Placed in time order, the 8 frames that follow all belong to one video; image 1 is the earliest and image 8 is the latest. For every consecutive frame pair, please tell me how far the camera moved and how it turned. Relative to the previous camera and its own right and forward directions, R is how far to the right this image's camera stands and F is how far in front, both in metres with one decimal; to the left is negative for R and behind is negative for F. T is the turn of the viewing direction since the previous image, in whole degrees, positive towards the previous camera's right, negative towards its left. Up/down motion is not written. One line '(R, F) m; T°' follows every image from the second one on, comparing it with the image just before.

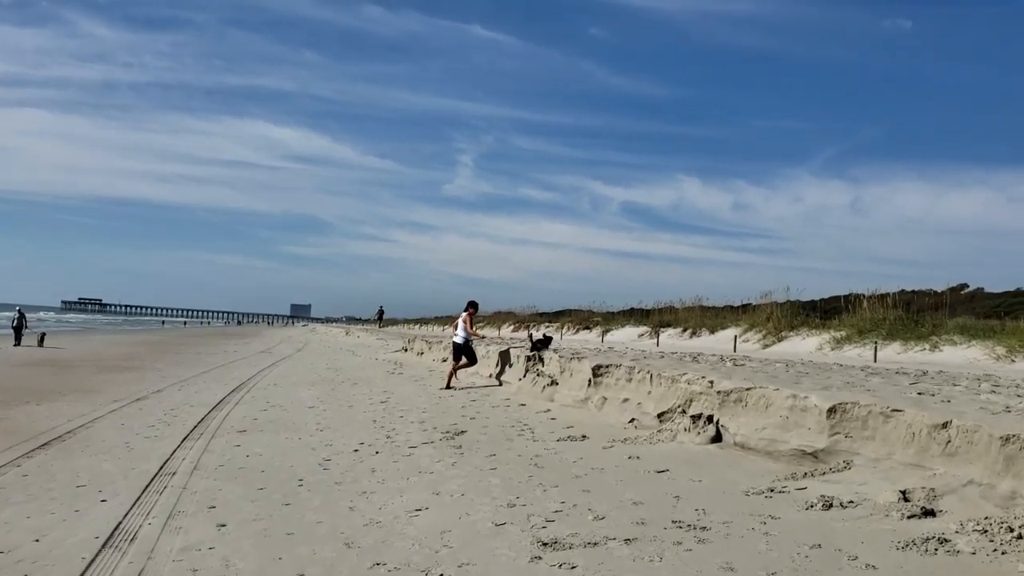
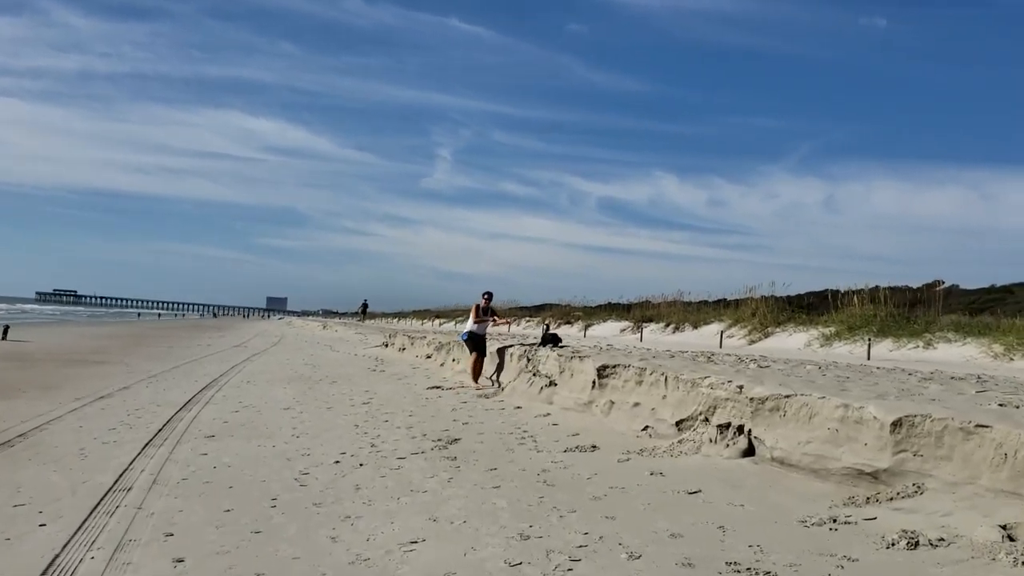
(0.0, +0.9) m; 0°
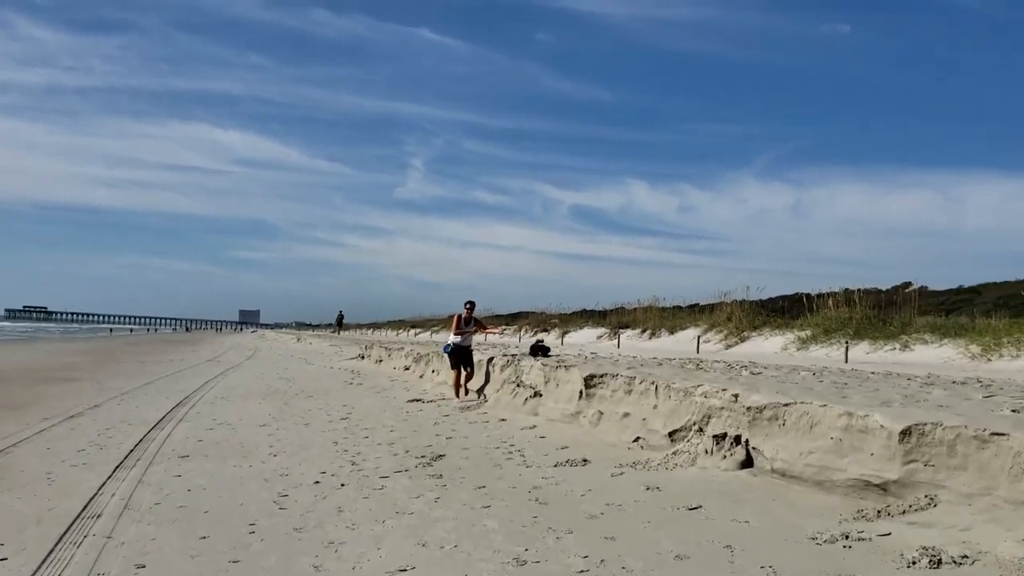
(-0.1, +0.2) m; +2°
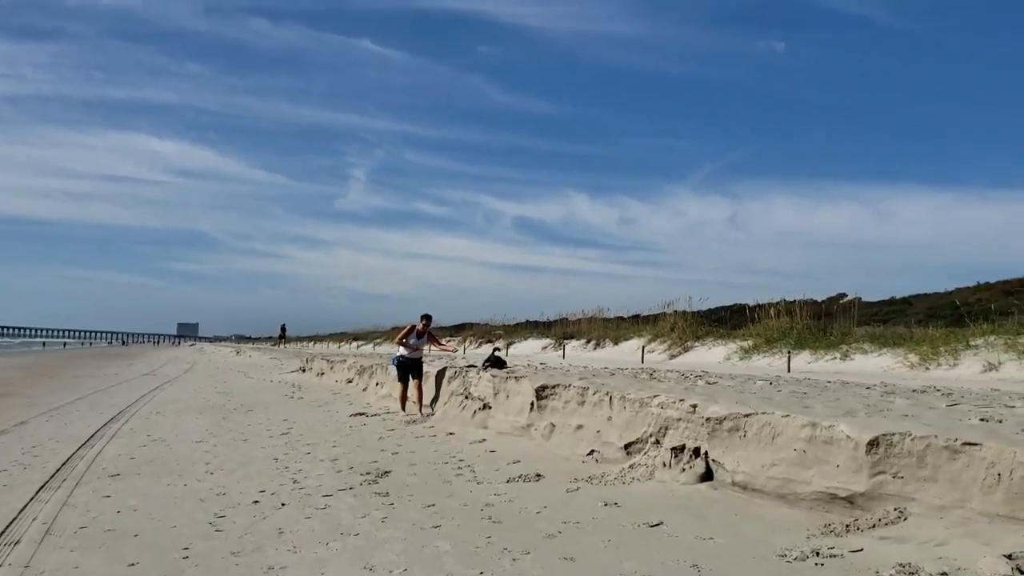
(0.0, +0.2) m; +4°
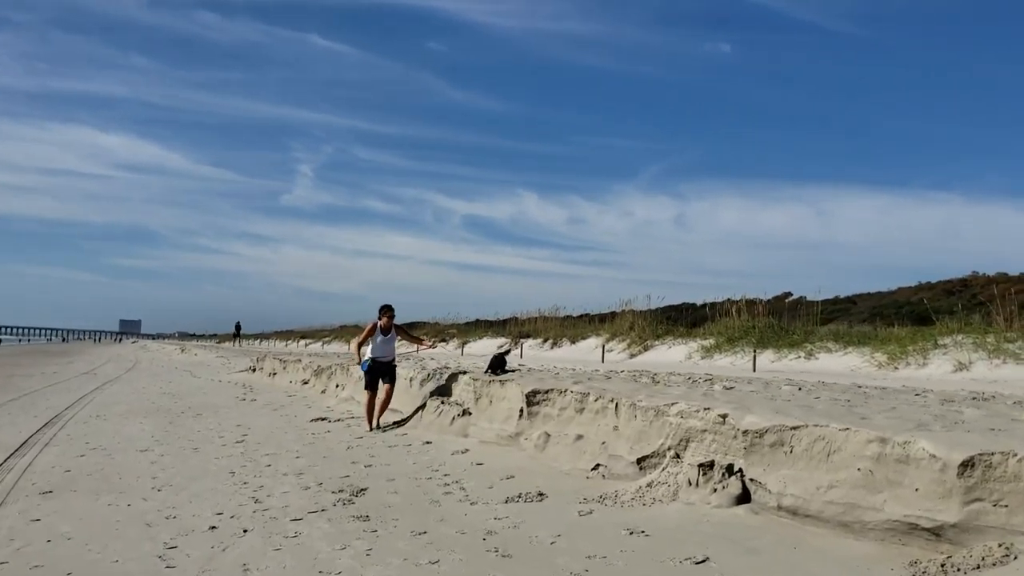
(-0.3, +0.7) m; +3°
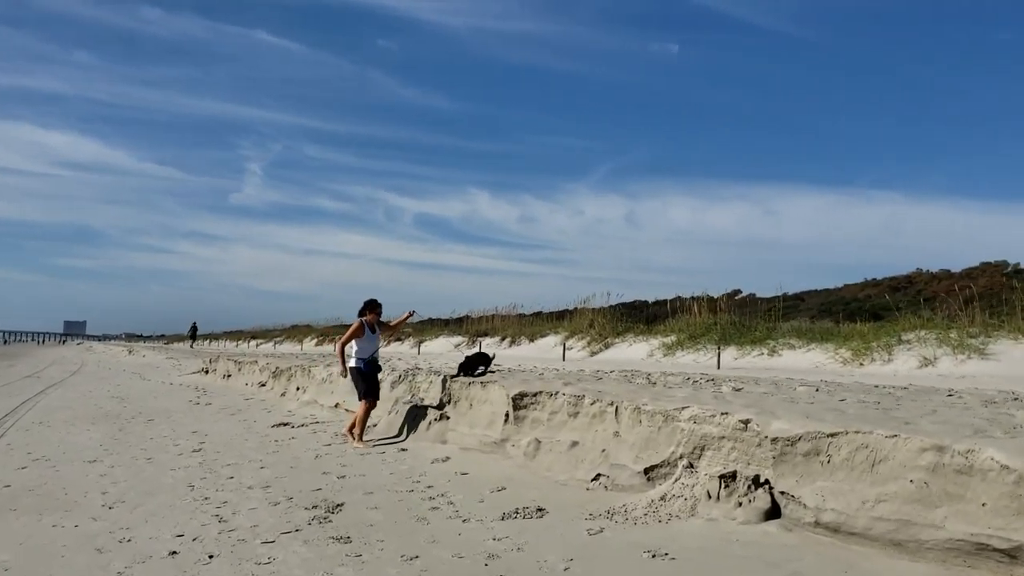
(-0.2, +0.5) m; +3°
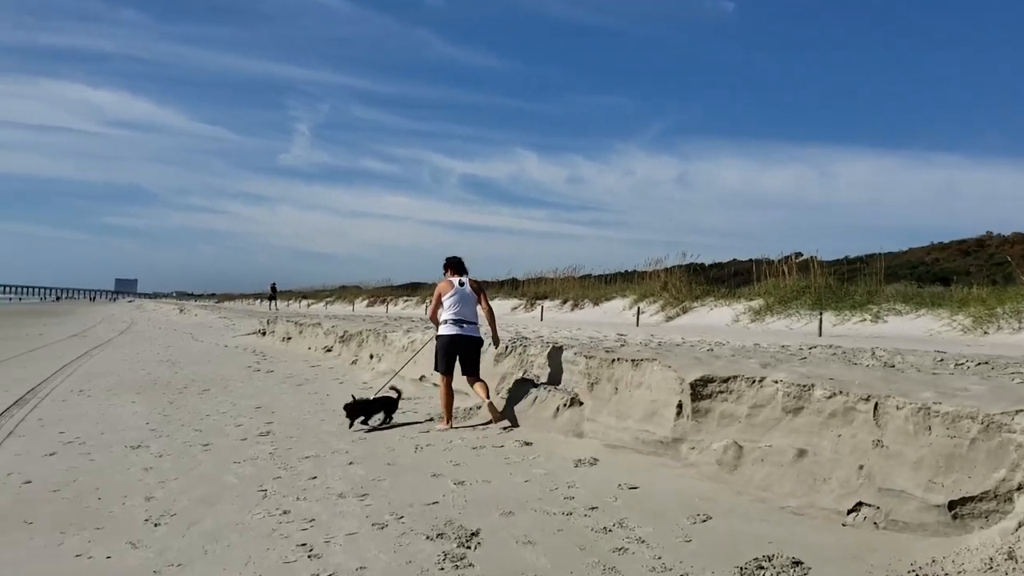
(-0.6, +1.5) m; -3°
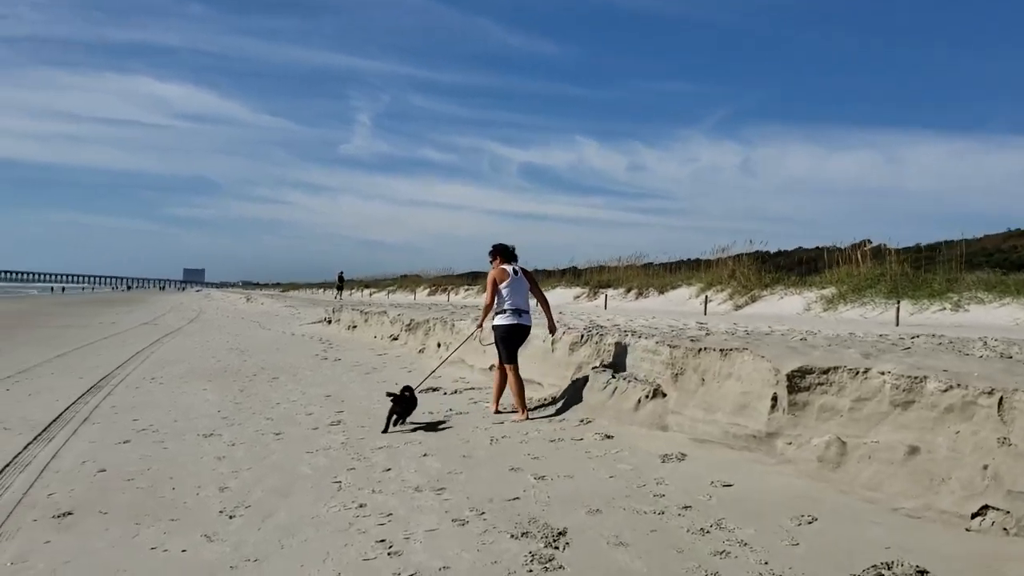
(-0.1, +0.2) m; -4°
